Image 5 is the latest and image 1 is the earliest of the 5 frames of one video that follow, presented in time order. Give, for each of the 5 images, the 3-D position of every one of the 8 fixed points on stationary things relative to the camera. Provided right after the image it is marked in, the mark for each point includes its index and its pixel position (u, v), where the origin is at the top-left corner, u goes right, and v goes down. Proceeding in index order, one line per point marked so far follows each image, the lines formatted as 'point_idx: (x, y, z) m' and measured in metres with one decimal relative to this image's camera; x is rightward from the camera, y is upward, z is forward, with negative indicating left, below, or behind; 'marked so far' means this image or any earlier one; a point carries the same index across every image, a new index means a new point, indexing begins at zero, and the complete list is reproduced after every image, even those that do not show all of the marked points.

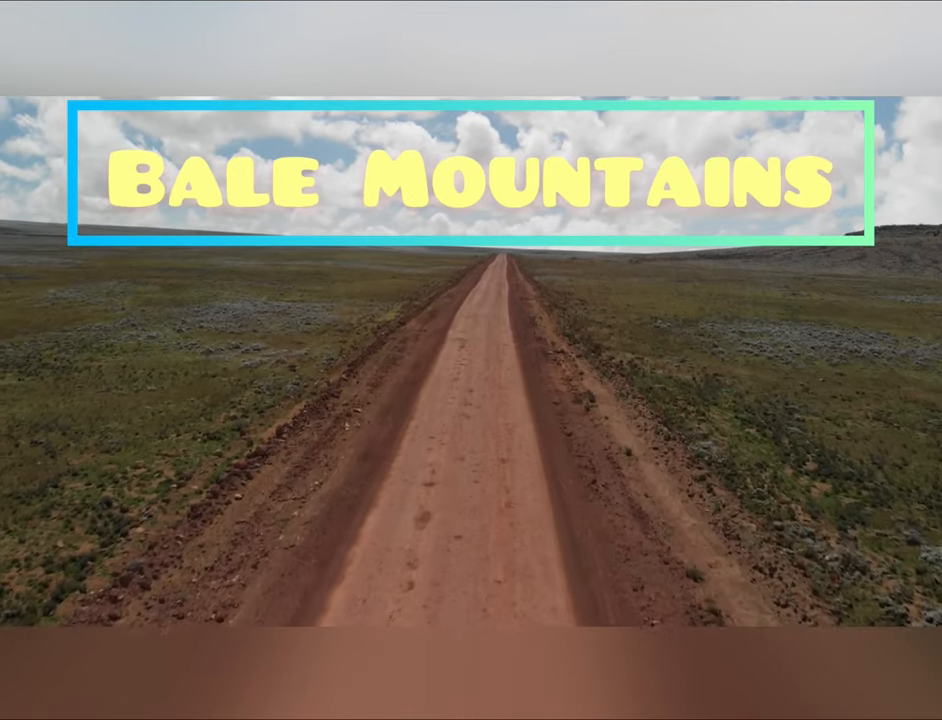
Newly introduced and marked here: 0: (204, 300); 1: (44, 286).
0: (-5.7, +1.3, +15.3) m
1: (-7.3, +1.3, +12.2) m
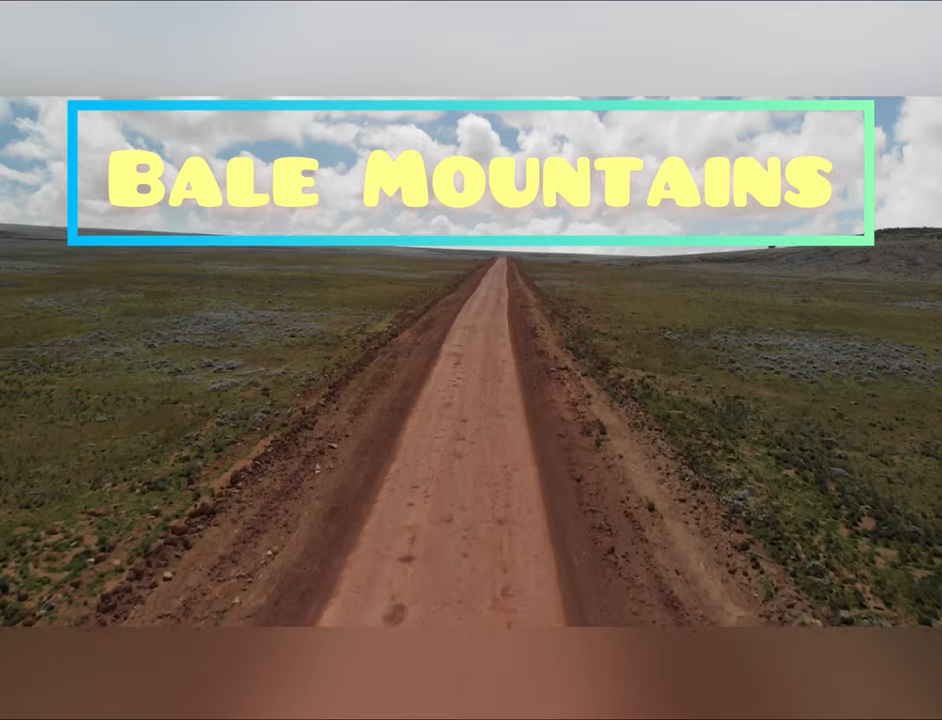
0: (-5.7, +1.1, +14.7) m
1: (-7.3, +1.1, +11.6) m
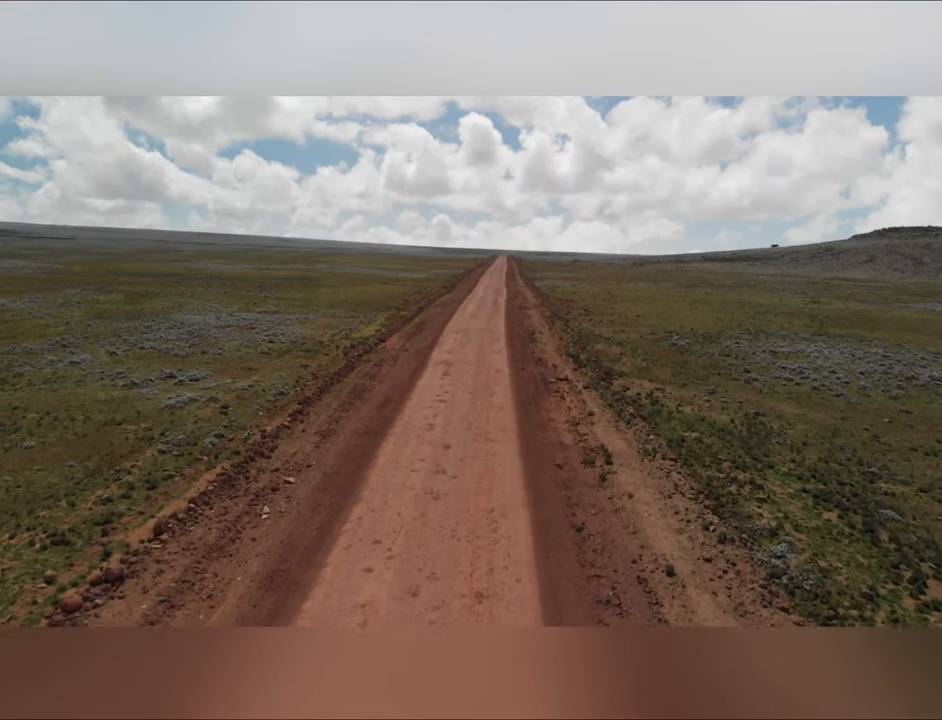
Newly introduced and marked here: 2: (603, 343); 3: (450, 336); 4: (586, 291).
0: (-5.8, +1.1, +14.1) m
1: (-7.4, +1.0, +11.0) m
2: (+2.3, +0.3, +12.4) m
3: (-0.3, +0.5, +11.9) m
4: (+3.2, +1.9, +19.8) m
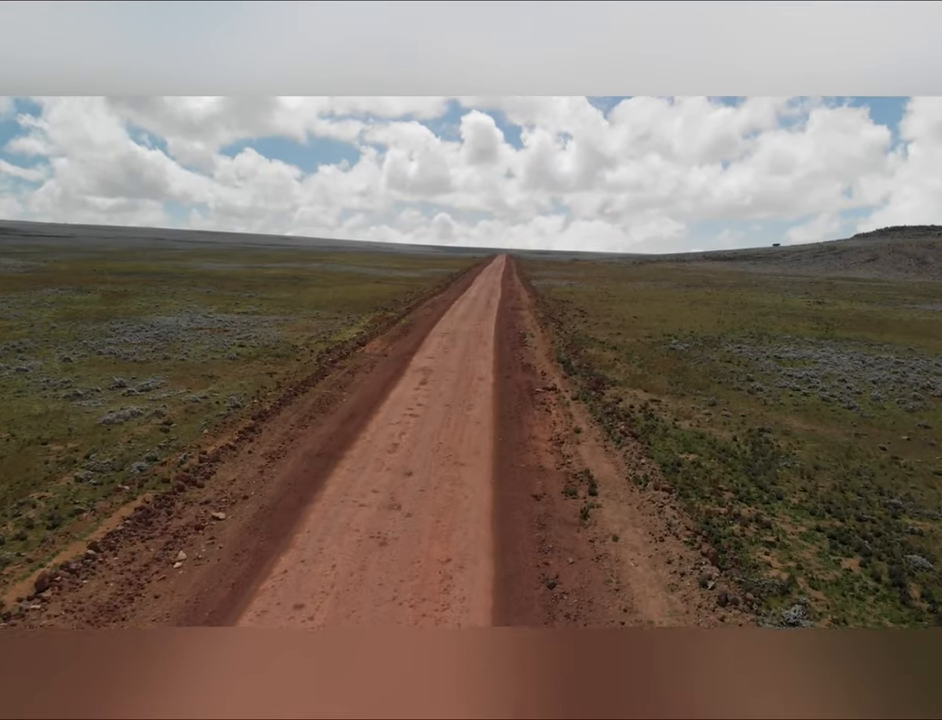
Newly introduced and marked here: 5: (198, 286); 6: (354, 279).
0: (-5.9, +1.0, +13.6) m
1: (-7.6, +1.0, +10.6) m
2: (+2.1, +0.3, +11.9) m
3: (-0.5, +0.4, +11.5) m
4: (+3.1, +1.9, +19.3) m
5: (-5.7, +1.5, +14.9) m
6: (-3.1, +2.1, +18.6) m
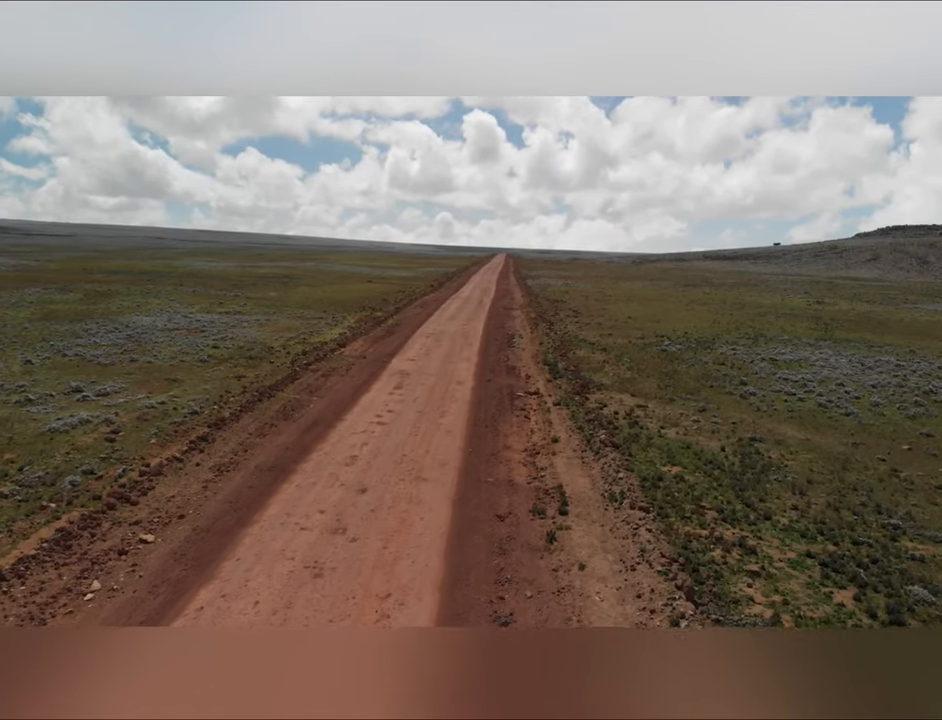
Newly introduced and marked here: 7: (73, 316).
0: (-6.1, +1.0, +13.4) m
1: (-7.7, +1.0, +10.3) m
2: (+2.0, +0.3, +11.6) m
3: (-0.6, +0.4, +11.2) m
4: (+3.0, +1.8, +19.0) m
5: (-5.9, +1.5, +14.6) m
6: (-3.3, +2.1, +18.3) m
7: (-5.8, +0.9, +11.5) m
